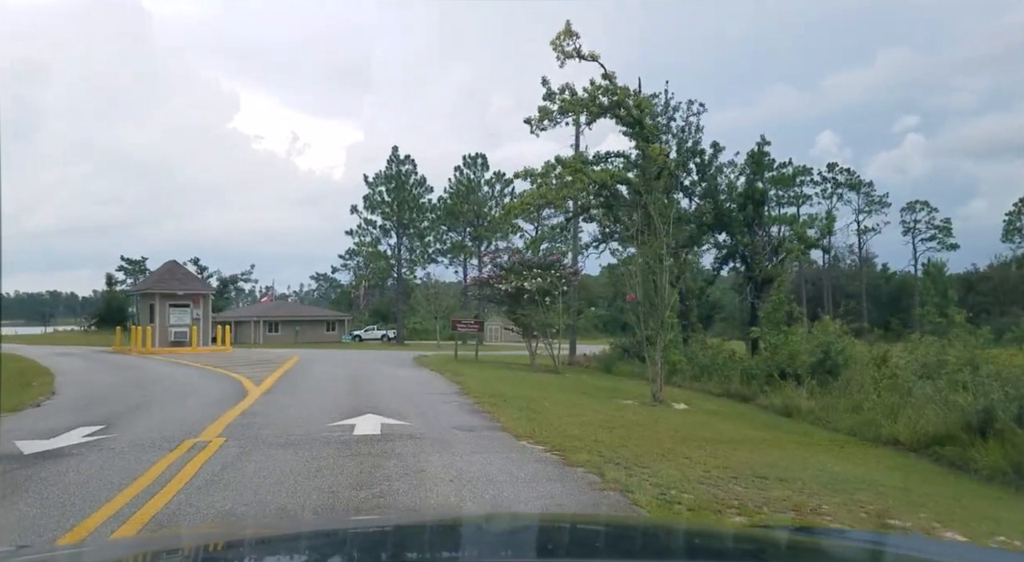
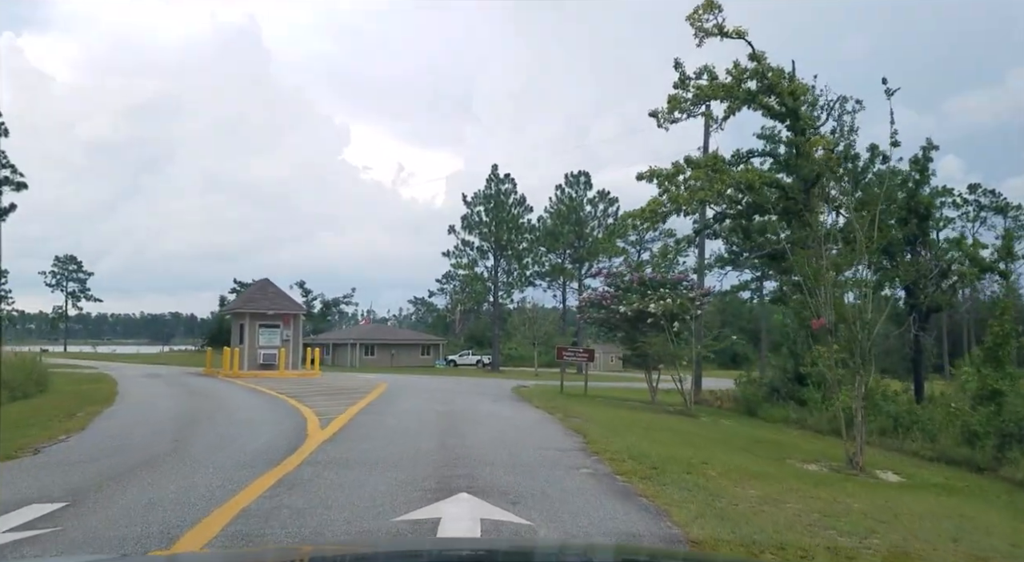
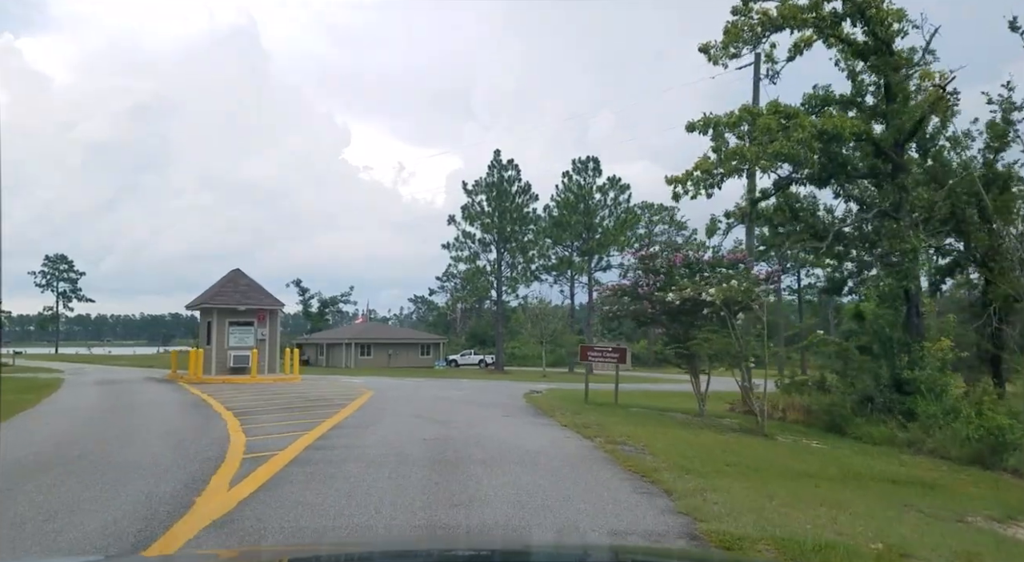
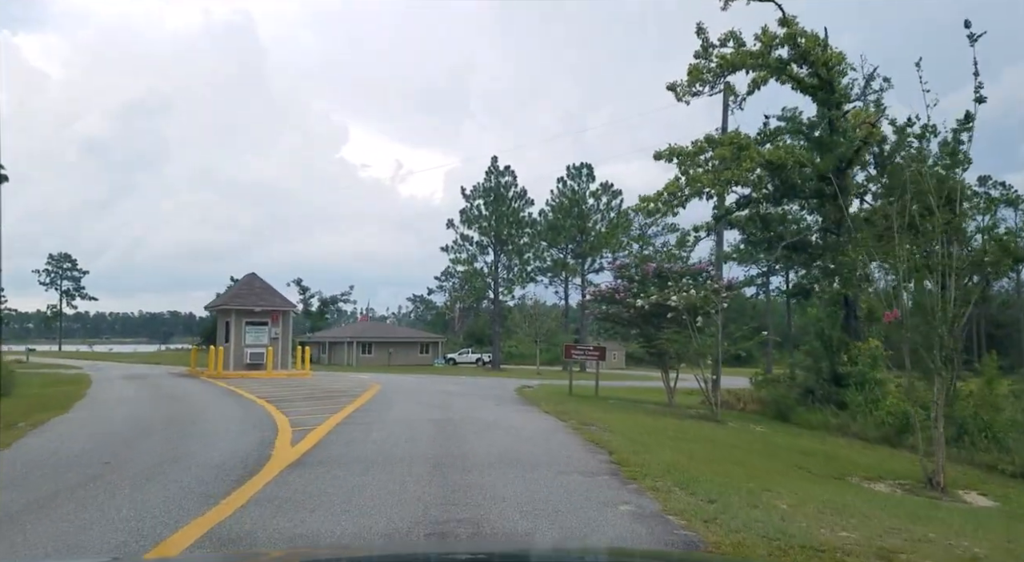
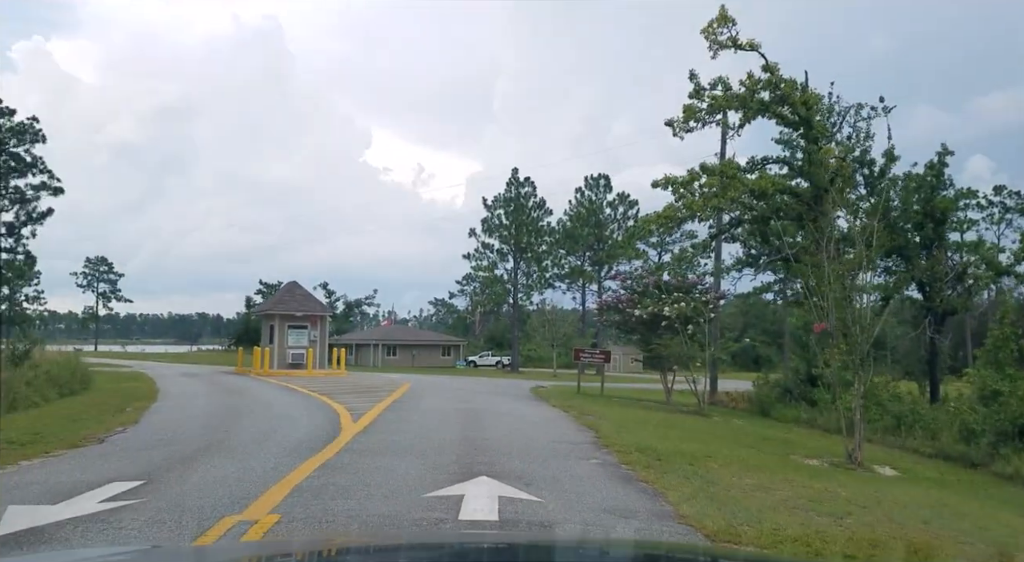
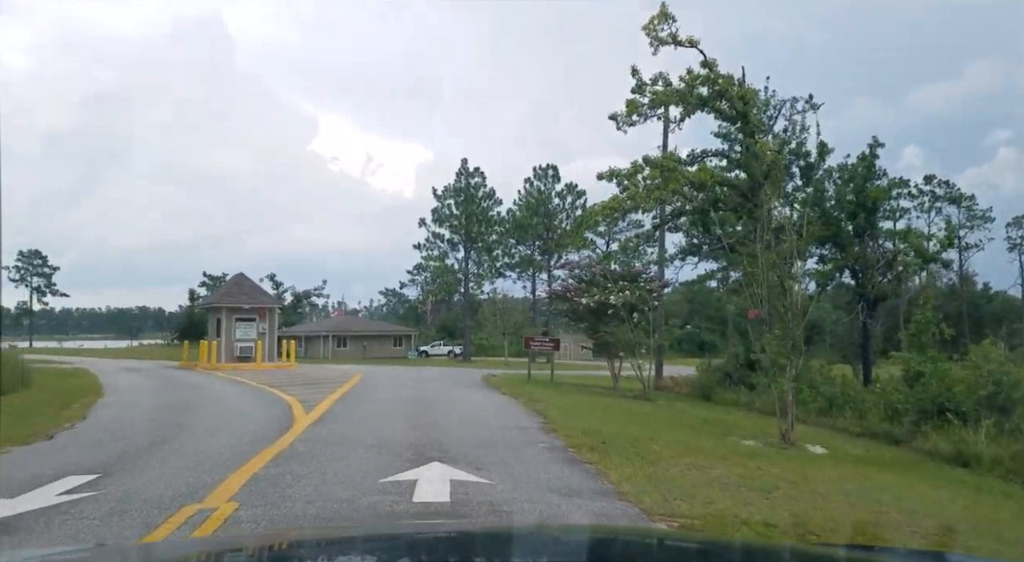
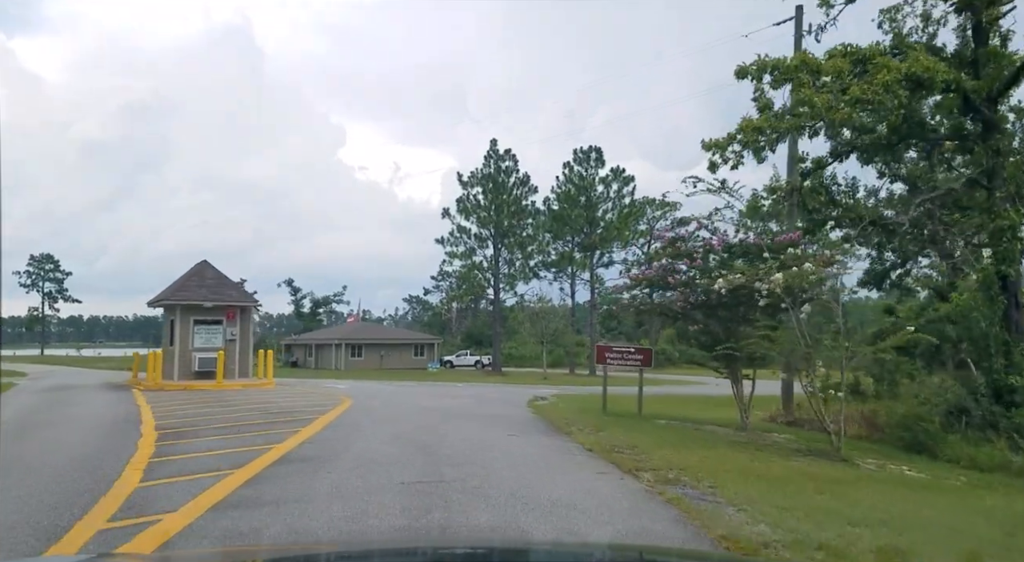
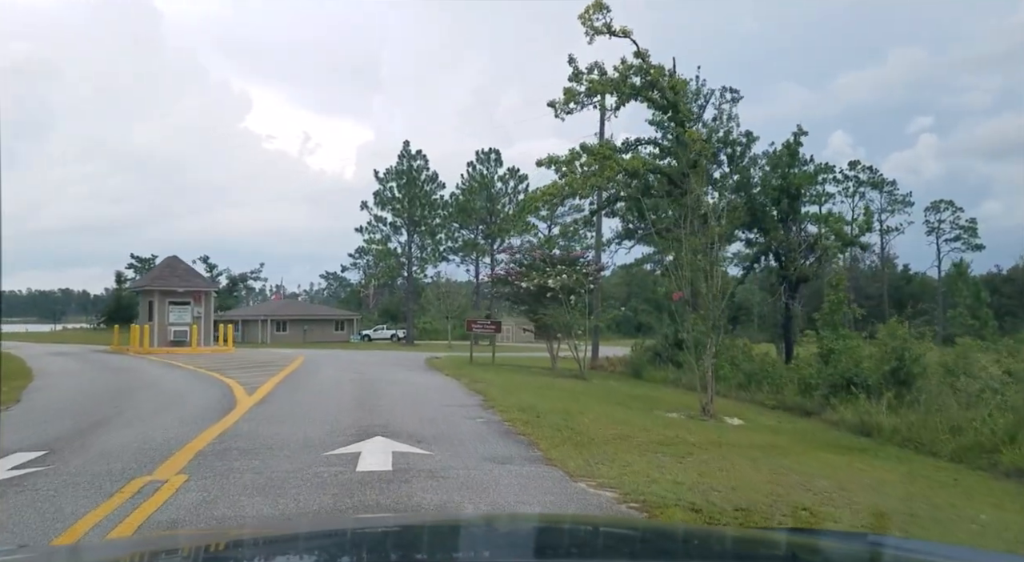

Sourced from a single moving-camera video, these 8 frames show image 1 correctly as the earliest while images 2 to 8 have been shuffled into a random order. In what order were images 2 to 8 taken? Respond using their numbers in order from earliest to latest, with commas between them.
8, 6, 5, 2, 4, 3, 7
